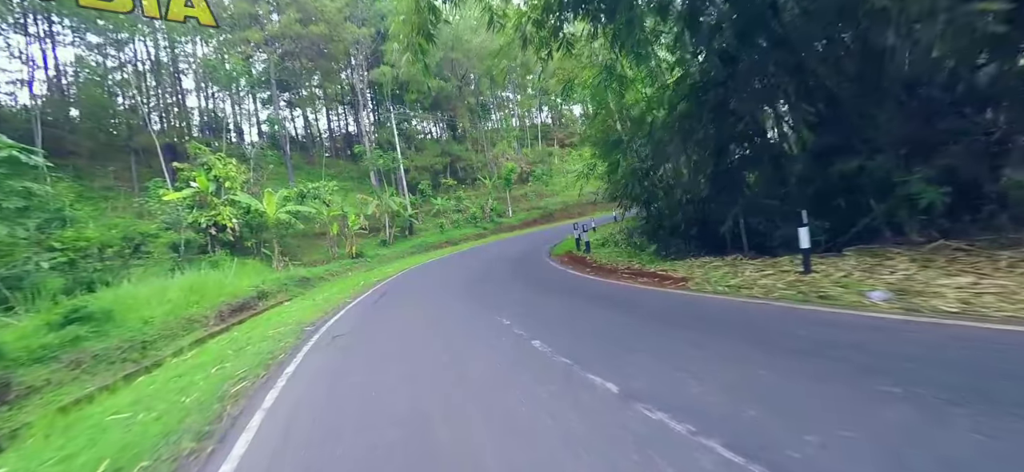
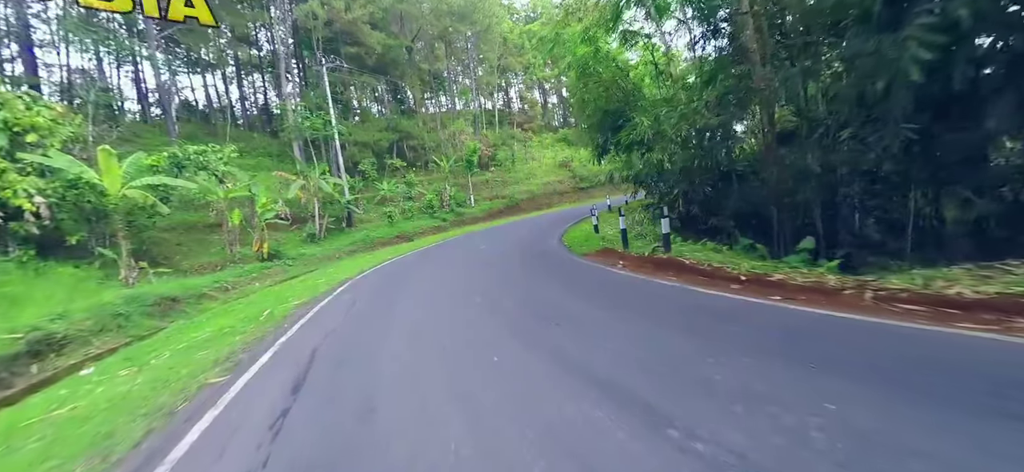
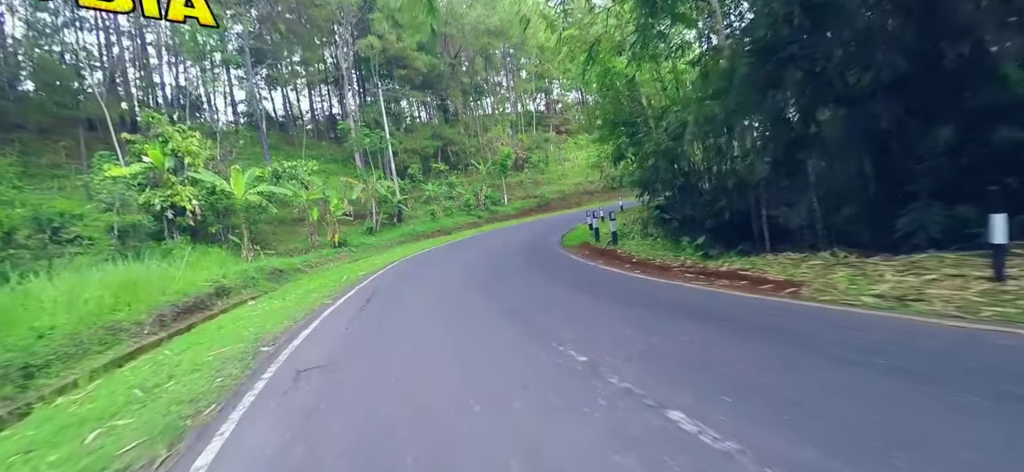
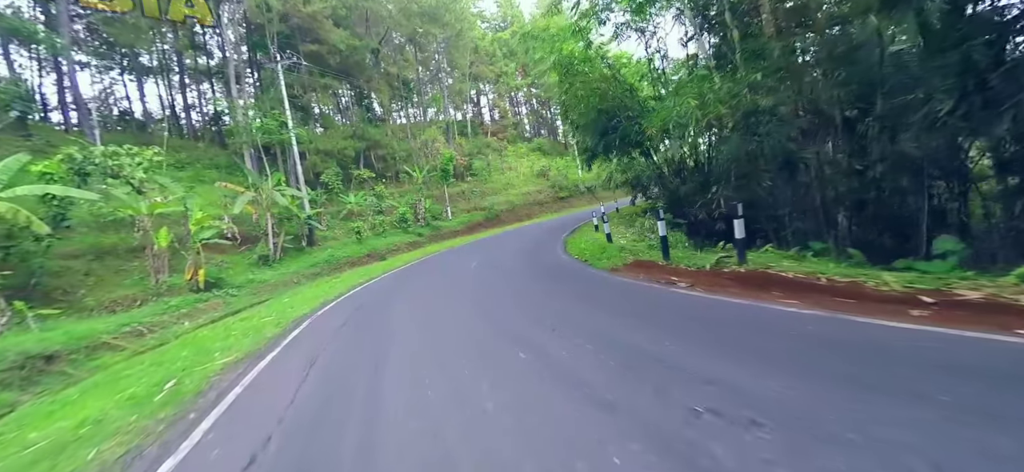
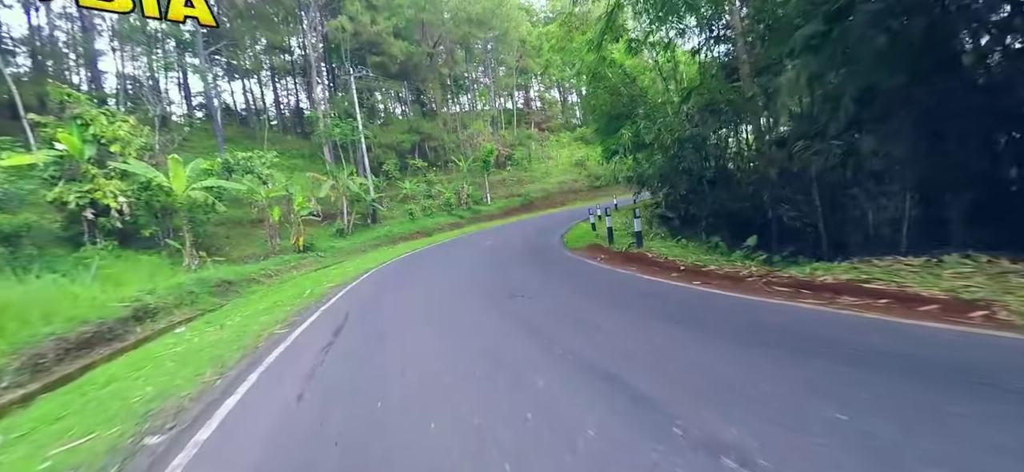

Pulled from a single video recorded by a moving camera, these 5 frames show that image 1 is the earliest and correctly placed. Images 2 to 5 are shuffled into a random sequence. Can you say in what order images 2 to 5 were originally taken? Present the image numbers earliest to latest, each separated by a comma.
3, 5, 2, 4
